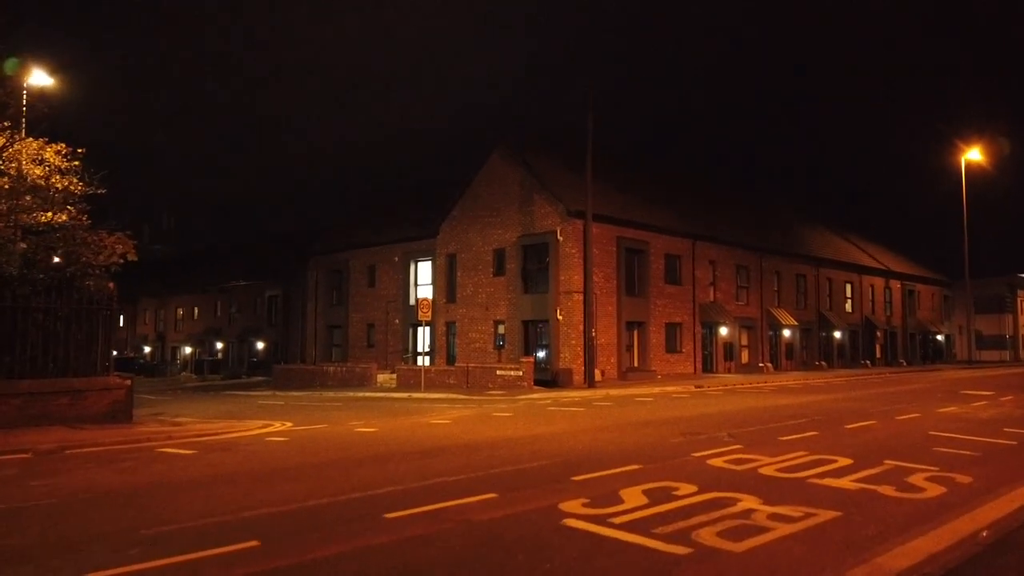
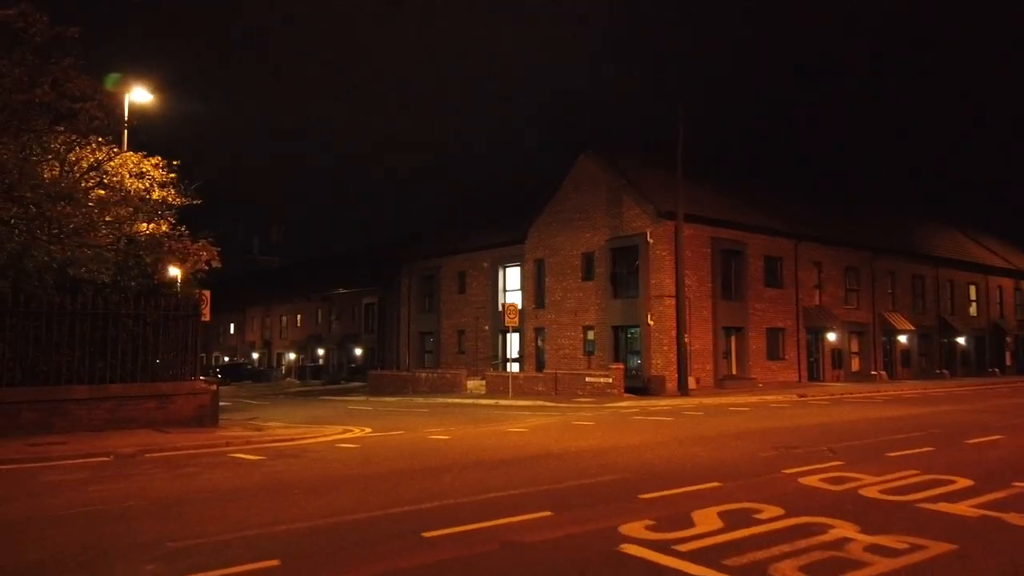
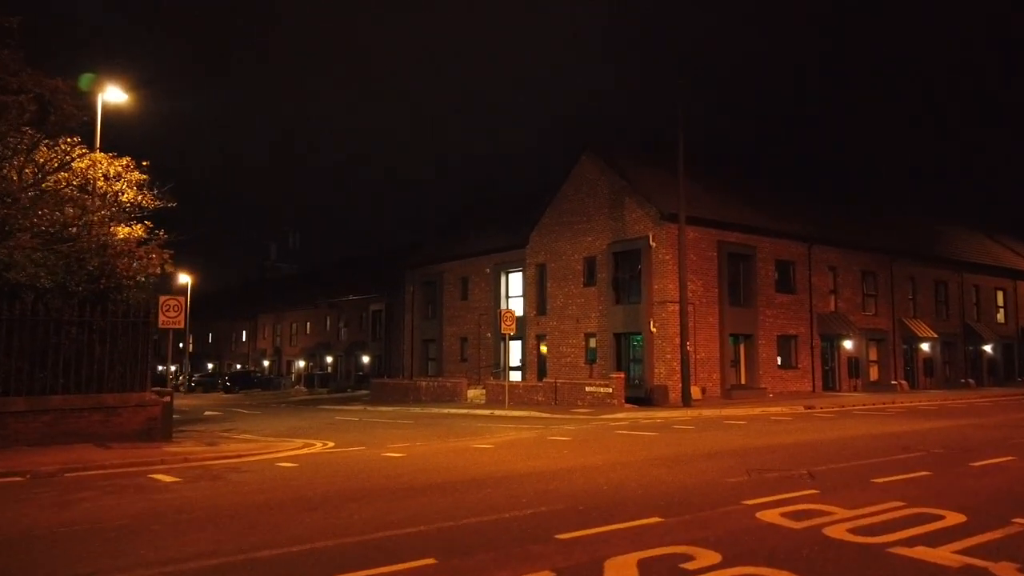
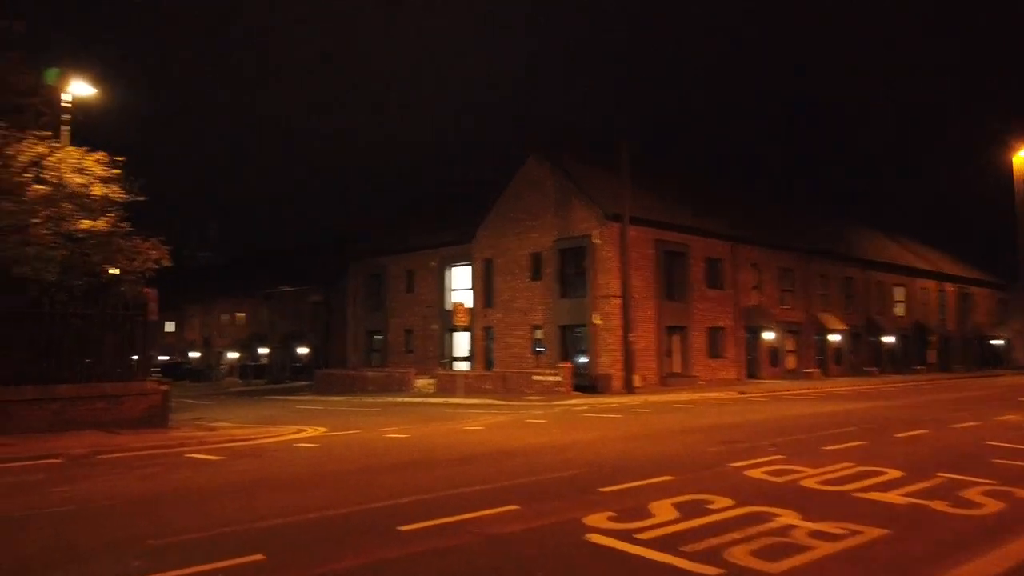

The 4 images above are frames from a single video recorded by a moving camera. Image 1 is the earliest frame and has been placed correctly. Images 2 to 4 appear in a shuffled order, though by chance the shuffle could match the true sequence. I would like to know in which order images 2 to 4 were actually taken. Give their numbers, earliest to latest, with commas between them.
4, 2, 3
